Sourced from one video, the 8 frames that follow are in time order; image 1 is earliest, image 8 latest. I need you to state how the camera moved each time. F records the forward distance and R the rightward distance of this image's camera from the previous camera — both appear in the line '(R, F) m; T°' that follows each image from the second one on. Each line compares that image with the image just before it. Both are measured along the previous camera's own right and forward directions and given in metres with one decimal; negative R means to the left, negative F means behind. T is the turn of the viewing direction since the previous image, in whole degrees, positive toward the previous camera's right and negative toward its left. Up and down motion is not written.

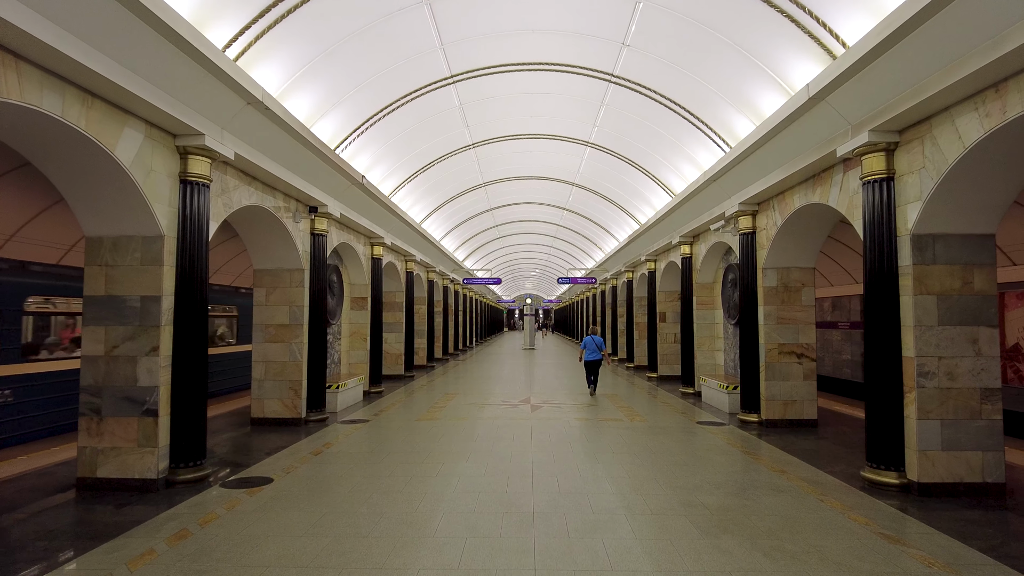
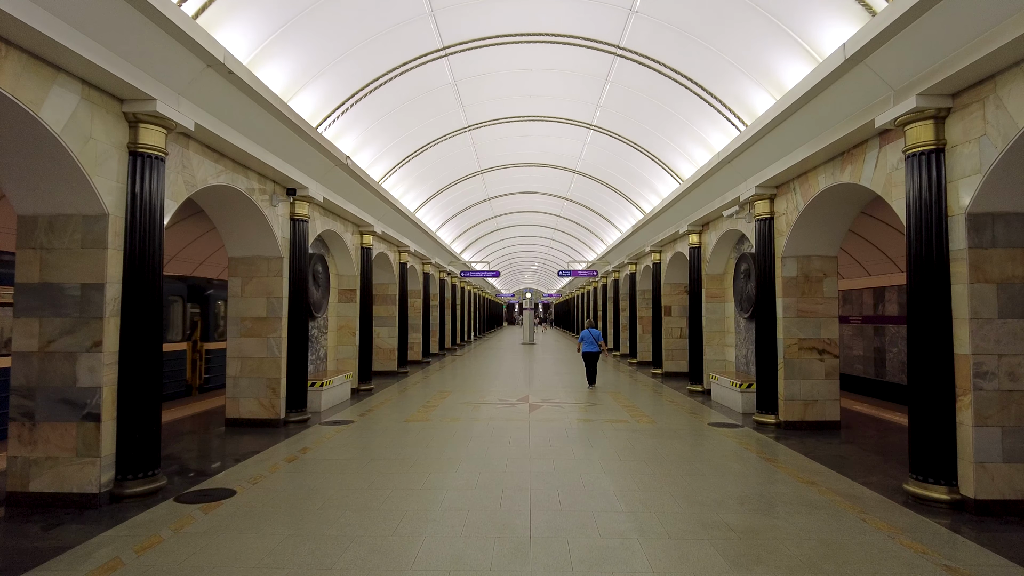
(0.0, +0.8) m; 0°
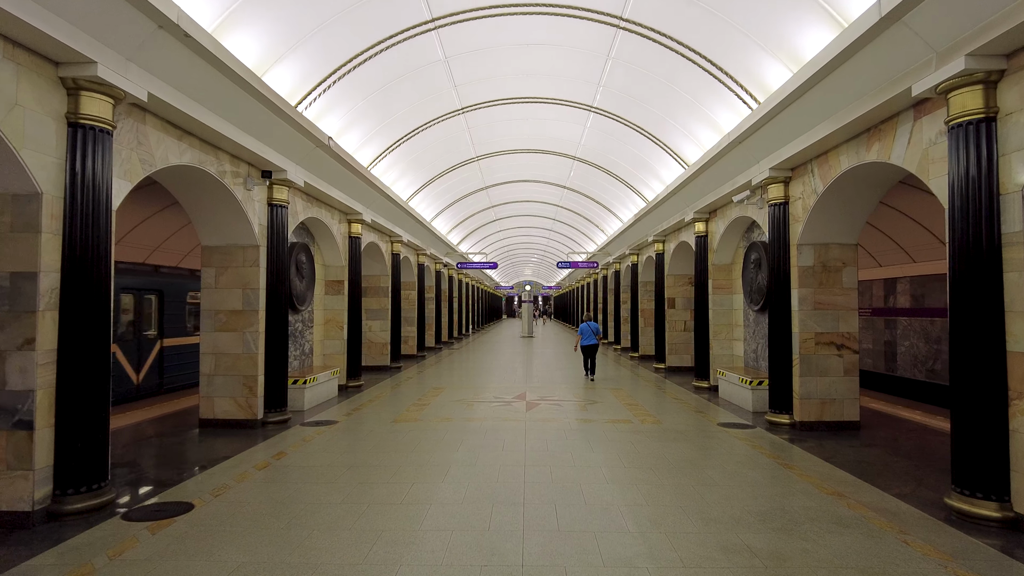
(+0.1, +0.6) m; 0°
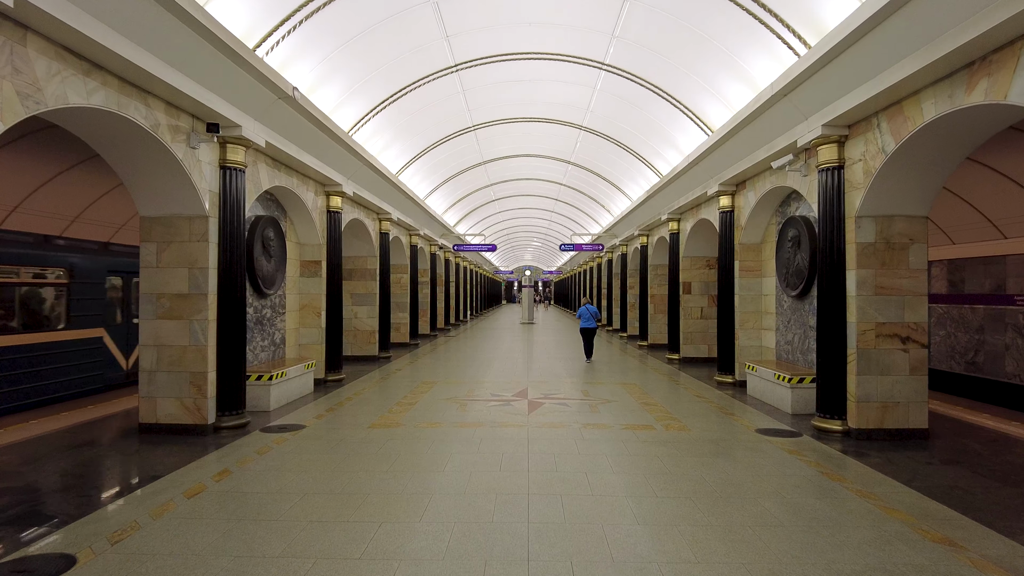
(0.0, +1.4) m; 0°
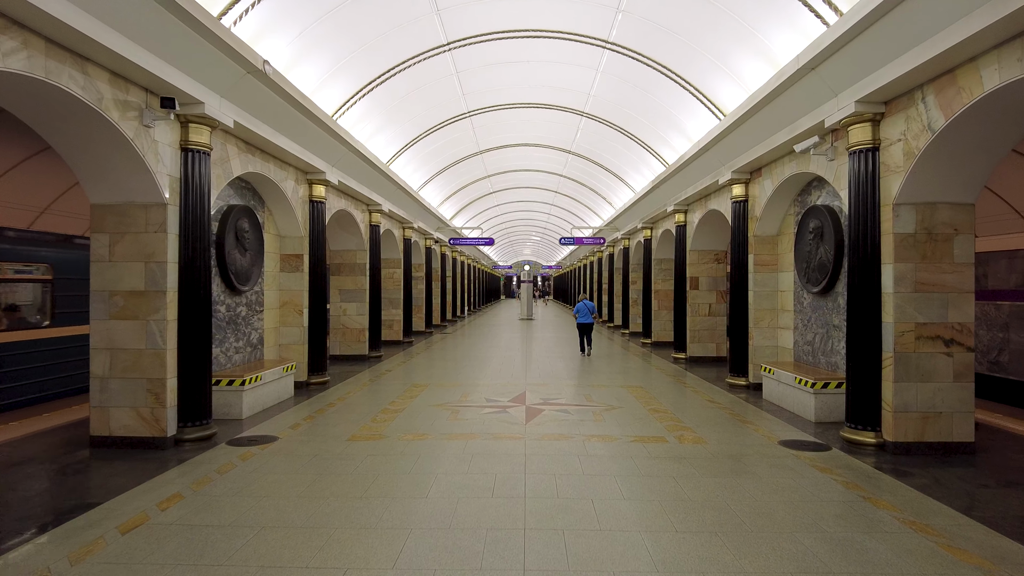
(0.0, +0.7) m; 0°
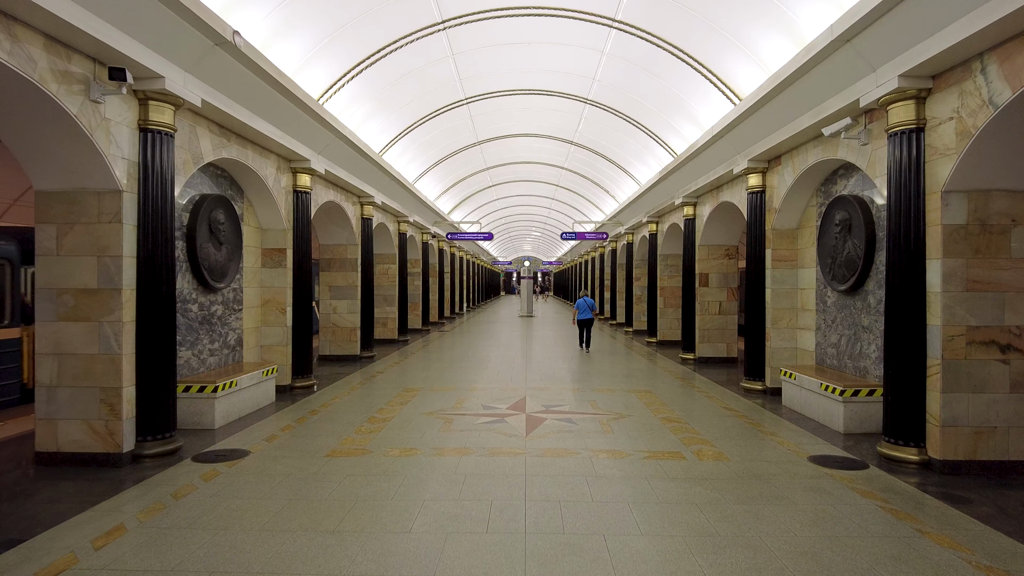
(0.0, +0.7) m; 0°
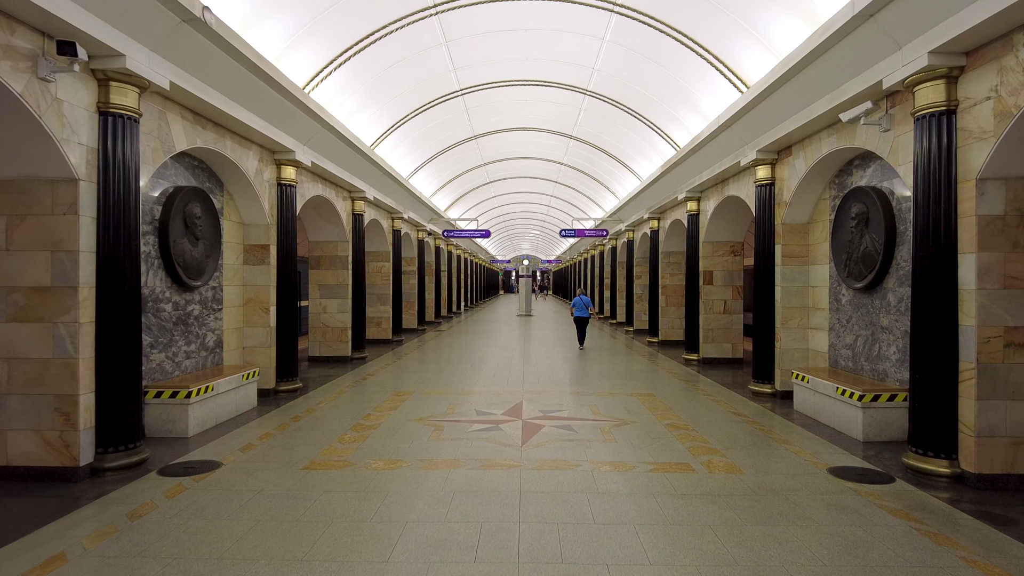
(0.0, +0.5) m; 0°
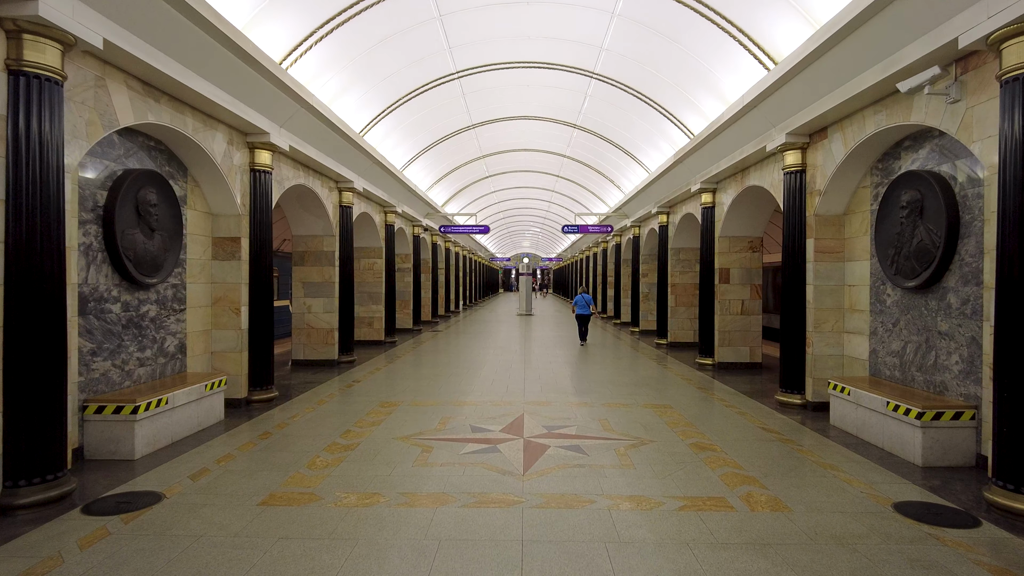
(0.0, +0.9) m; 0°
